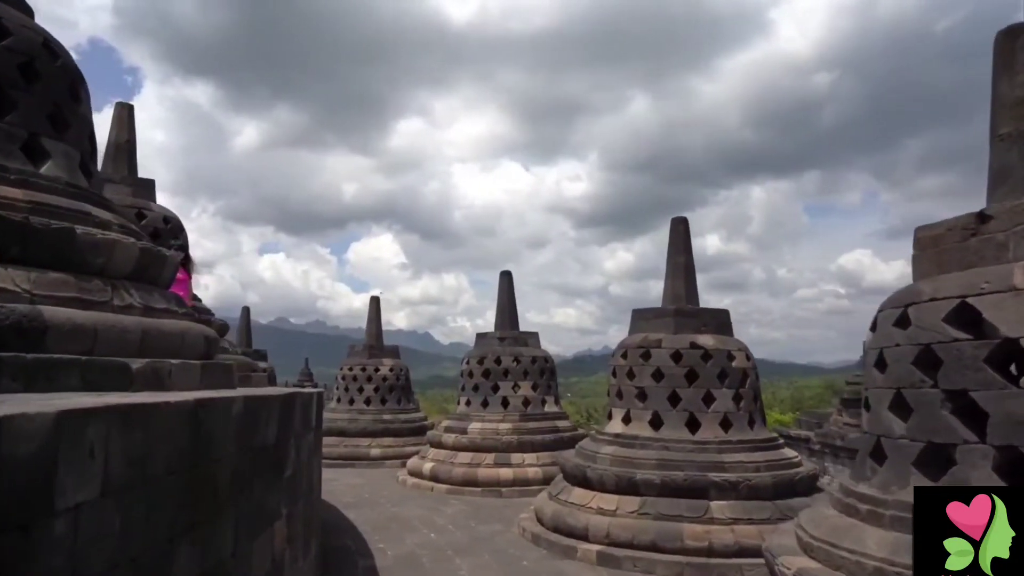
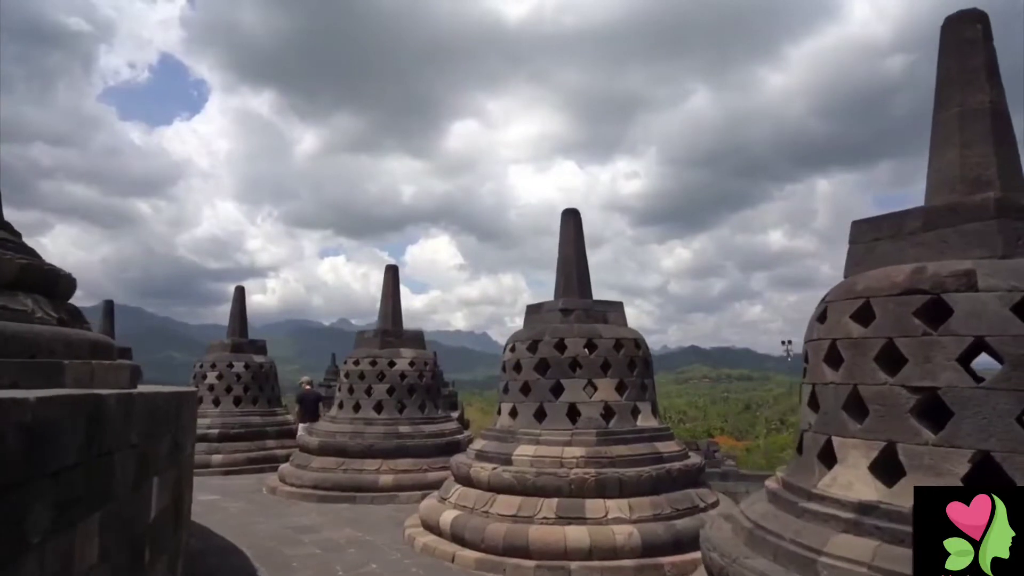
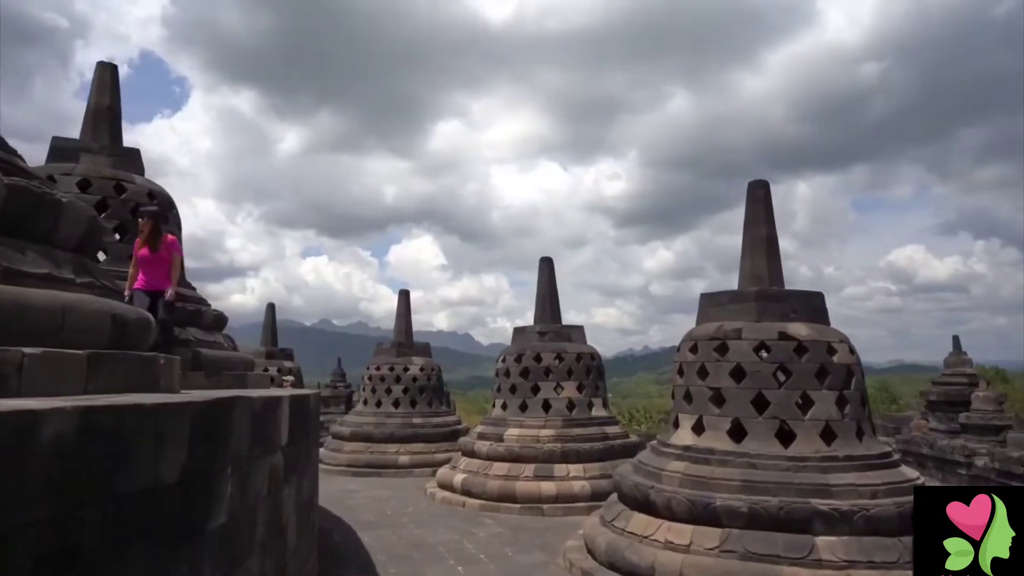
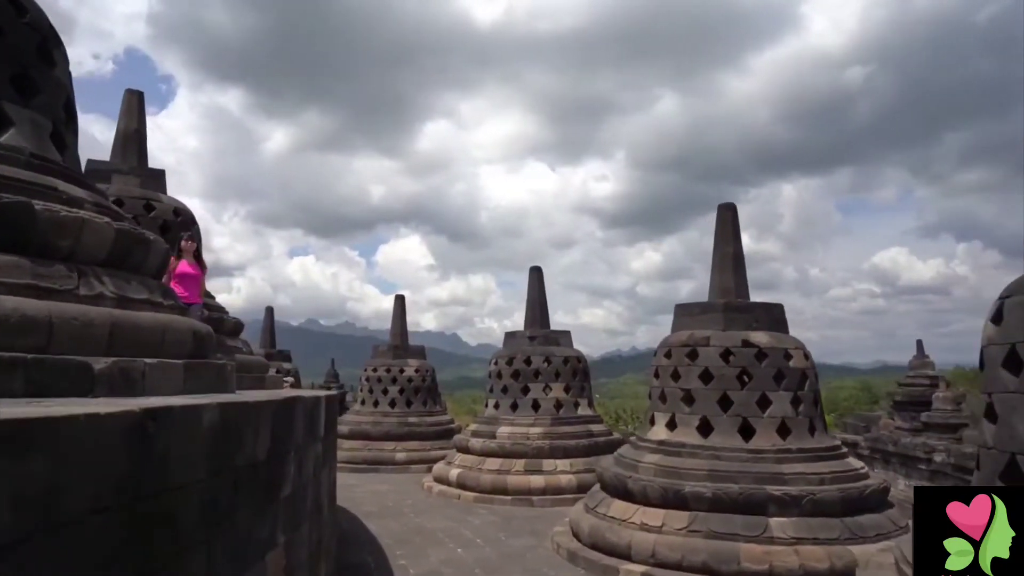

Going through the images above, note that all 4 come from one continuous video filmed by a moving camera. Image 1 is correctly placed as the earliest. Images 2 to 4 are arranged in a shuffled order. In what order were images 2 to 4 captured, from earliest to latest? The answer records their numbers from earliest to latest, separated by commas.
4, 3, 2
